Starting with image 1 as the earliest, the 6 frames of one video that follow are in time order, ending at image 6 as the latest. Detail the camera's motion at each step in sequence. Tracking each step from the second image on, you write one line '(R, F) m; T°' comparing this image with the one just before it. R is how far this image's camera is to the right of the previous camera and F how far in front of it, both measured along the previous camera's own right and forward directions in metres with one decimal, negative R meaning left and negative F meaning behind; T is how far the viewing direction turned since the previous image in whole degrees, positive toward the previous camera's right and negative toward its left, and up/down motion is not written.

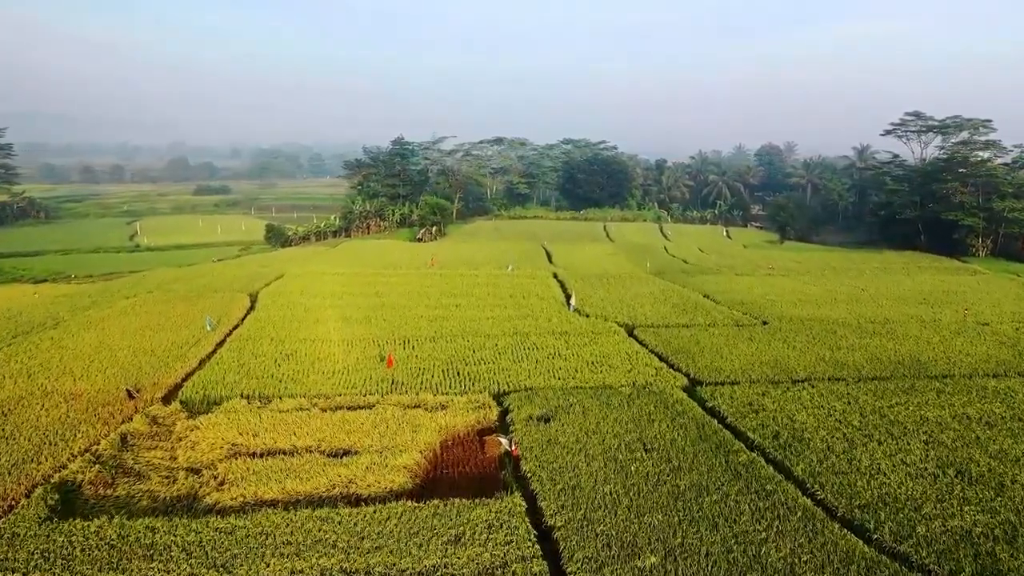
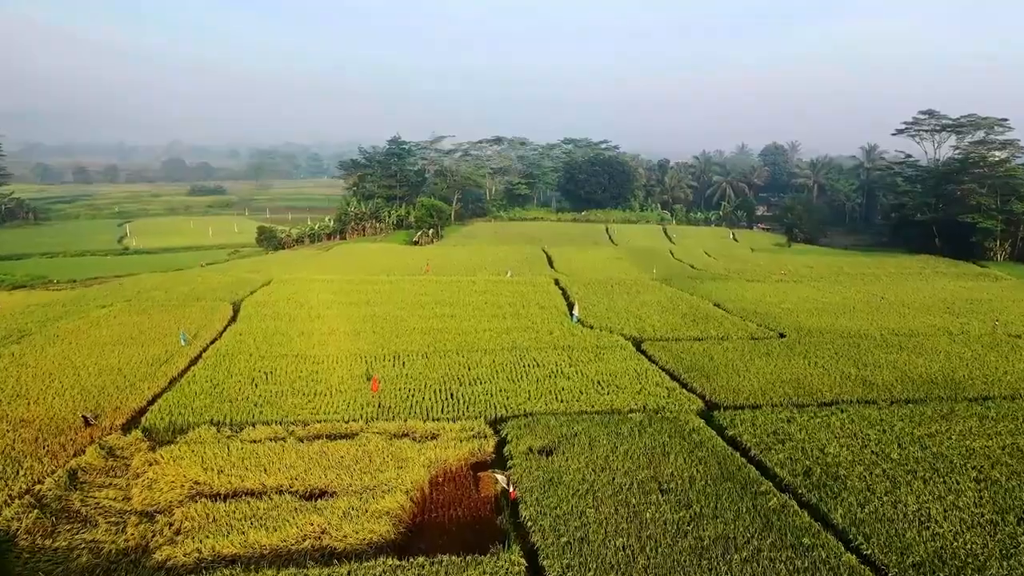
(0.0, +1.8) m; 0°
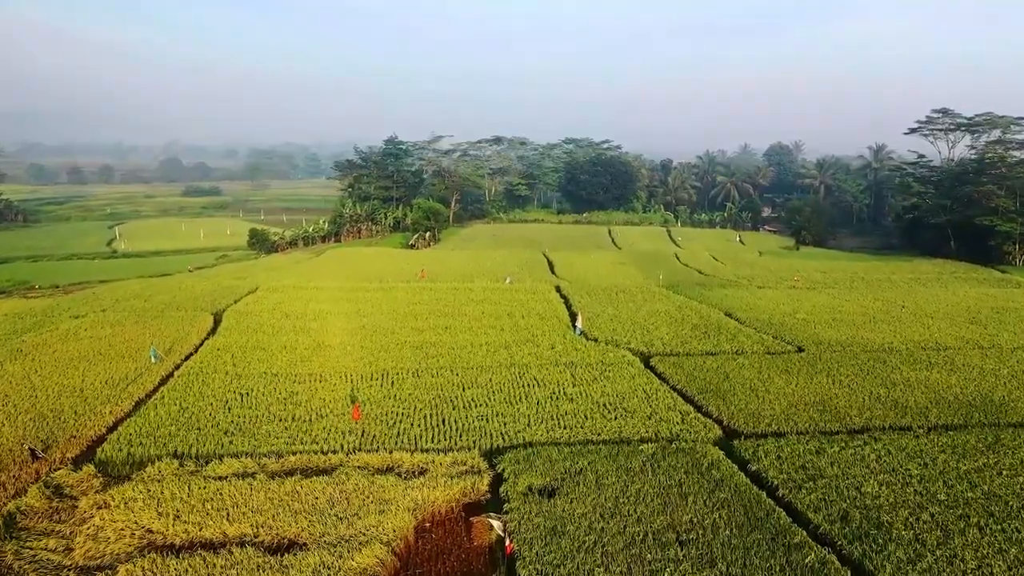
(+0.1, +1.8) m; 0°
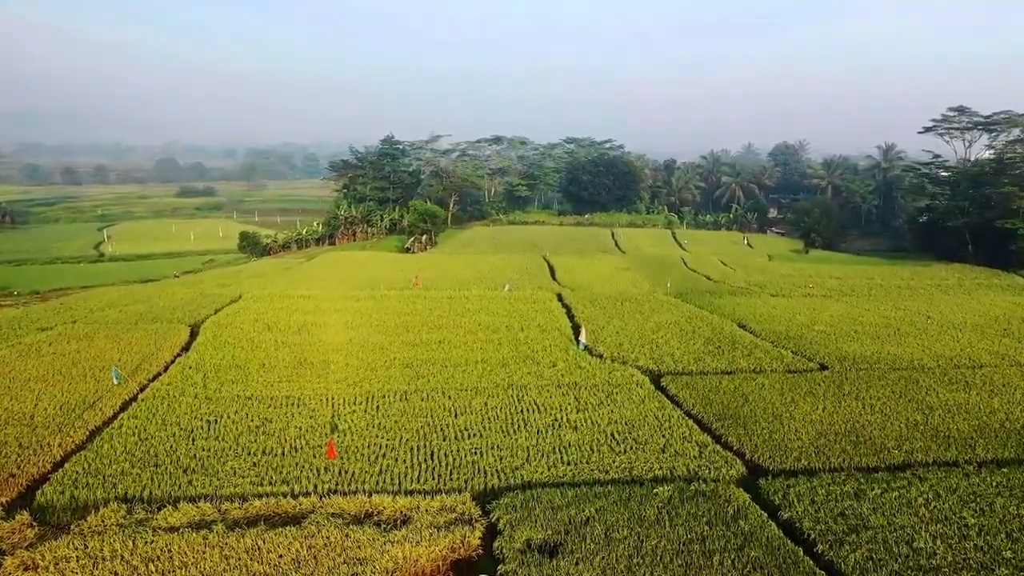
(+0.1, +1.9) m; 0°
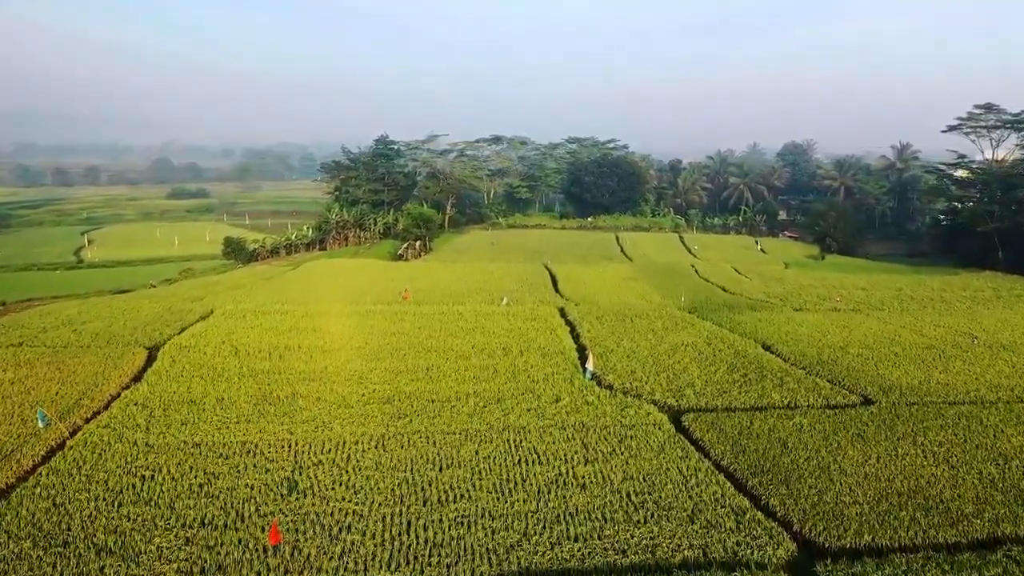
(+0.1, +2.9) m; 0°
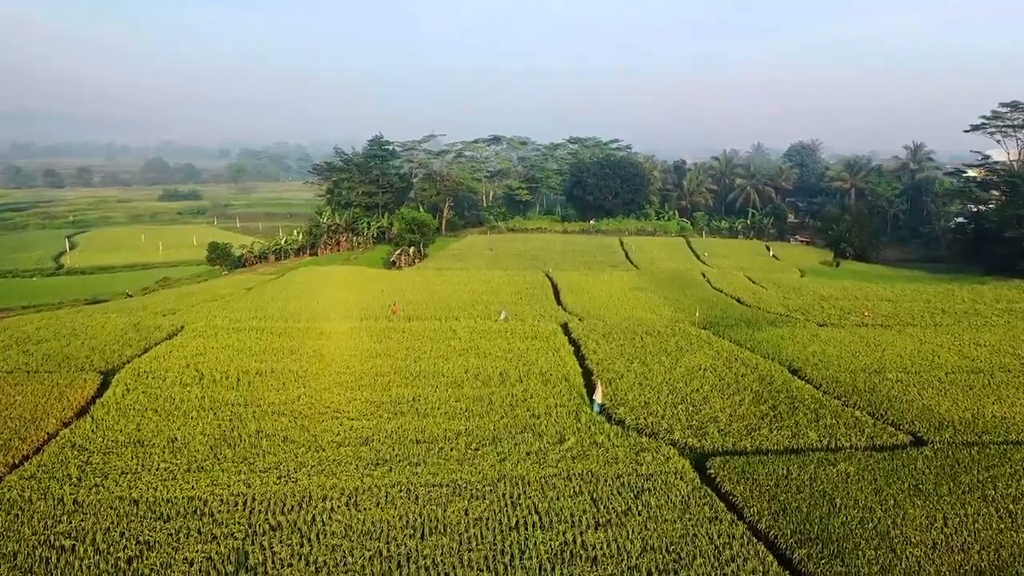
(+0.1, +2.5) m; 0°
